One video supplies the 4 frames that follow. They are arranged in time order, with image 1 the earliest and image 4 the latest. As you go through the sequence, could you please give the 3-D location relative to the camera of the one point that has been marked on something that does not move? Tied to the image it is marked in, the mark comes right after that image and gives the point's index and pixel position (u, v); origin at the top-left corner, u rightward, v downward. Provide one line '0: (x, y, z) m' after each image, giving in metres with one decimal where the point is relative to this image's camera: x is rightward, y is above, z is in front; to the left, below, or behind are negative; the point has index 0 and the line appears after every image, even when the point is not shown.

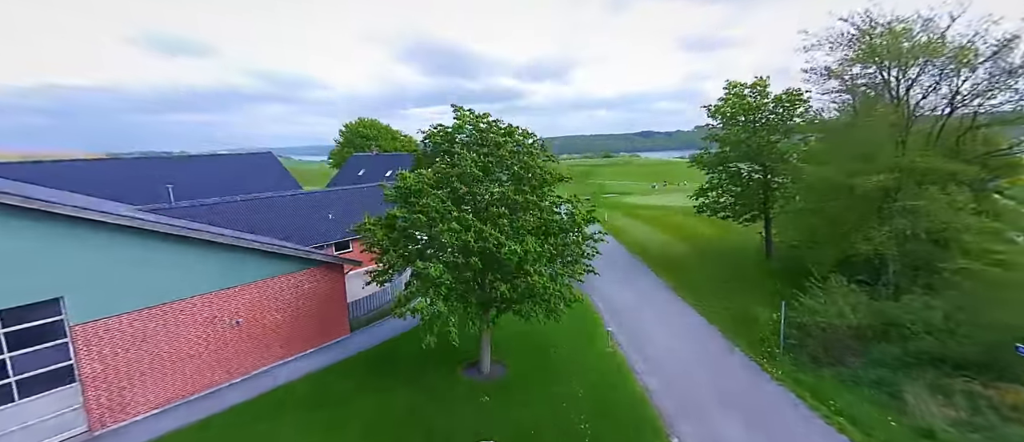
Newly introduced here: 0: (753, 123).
0: (+10.6, +4.5, +17.9) m
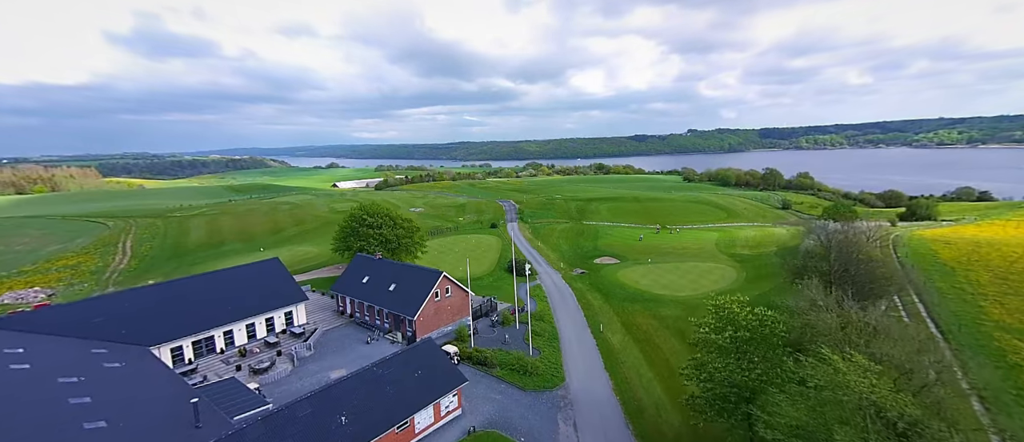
0: (+10.8, -6.2, +19.5) m
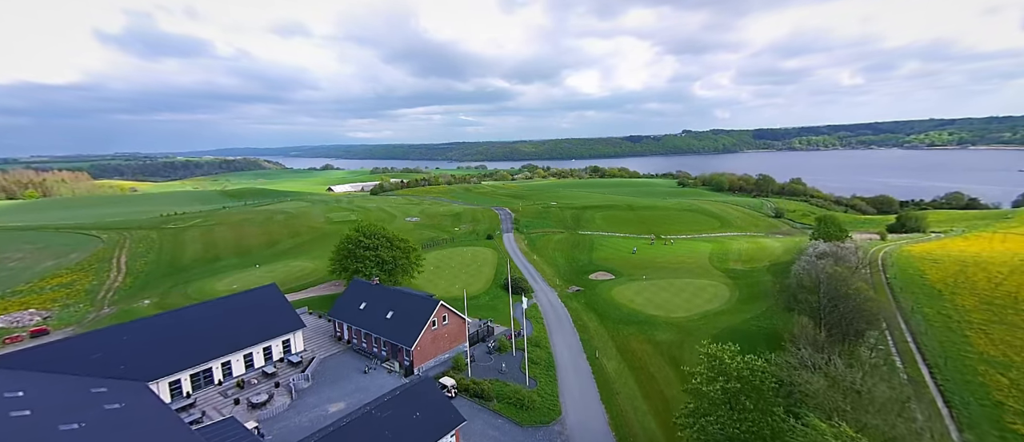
0: (+10.7, -8.9, +20.1) m
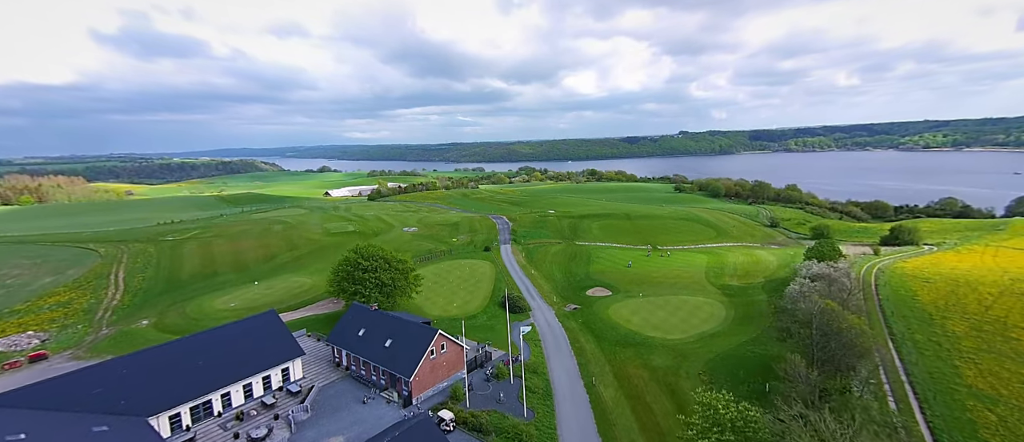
0: (+10.6, -11.7, +20.6) m
